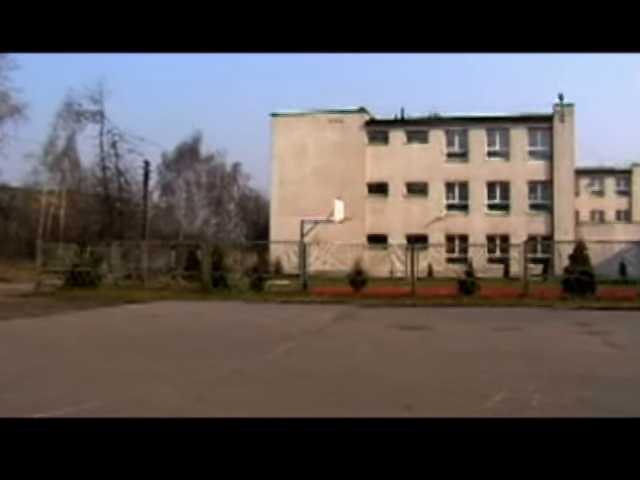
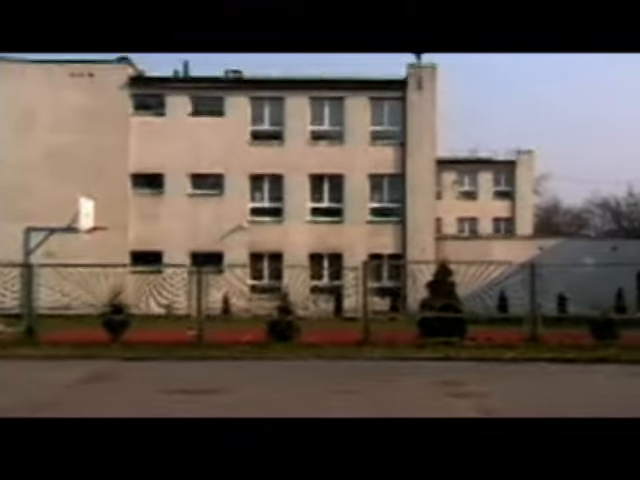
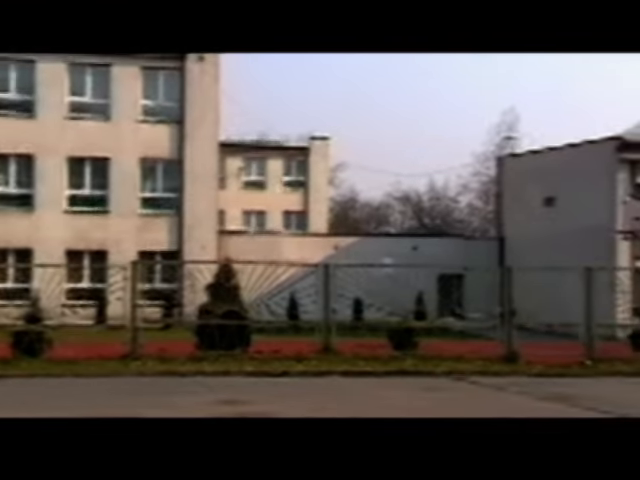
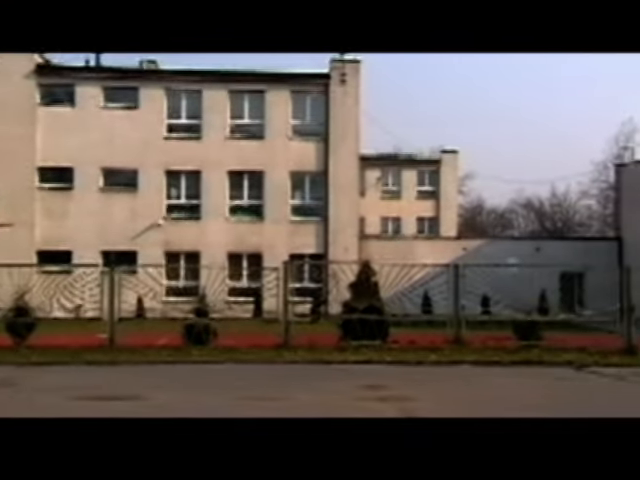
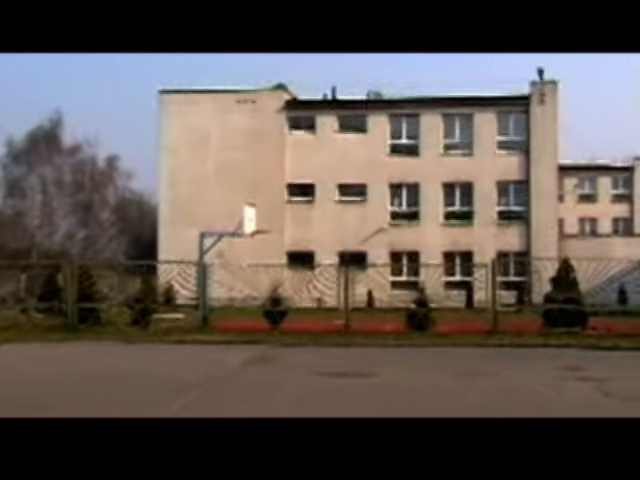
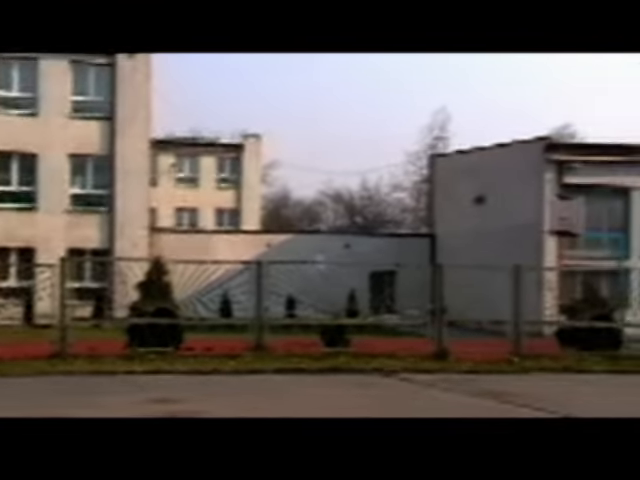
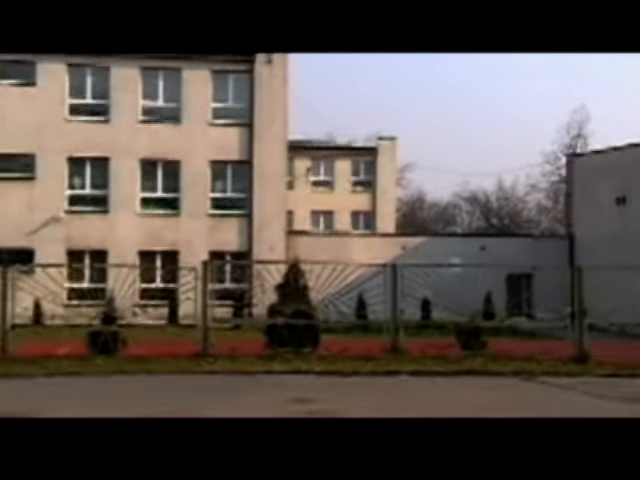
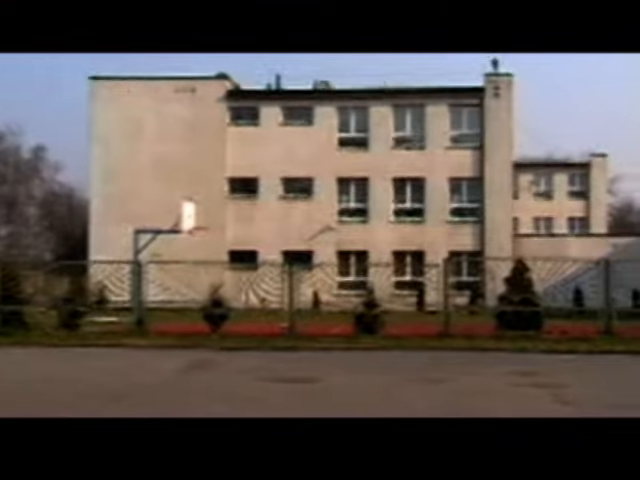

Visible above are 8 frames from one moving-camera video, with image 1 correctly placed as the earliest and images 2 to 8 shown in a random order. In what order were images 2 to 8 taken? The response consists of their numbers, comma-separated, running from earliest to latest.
5, 8, 2, 4, 7, 3, 6
